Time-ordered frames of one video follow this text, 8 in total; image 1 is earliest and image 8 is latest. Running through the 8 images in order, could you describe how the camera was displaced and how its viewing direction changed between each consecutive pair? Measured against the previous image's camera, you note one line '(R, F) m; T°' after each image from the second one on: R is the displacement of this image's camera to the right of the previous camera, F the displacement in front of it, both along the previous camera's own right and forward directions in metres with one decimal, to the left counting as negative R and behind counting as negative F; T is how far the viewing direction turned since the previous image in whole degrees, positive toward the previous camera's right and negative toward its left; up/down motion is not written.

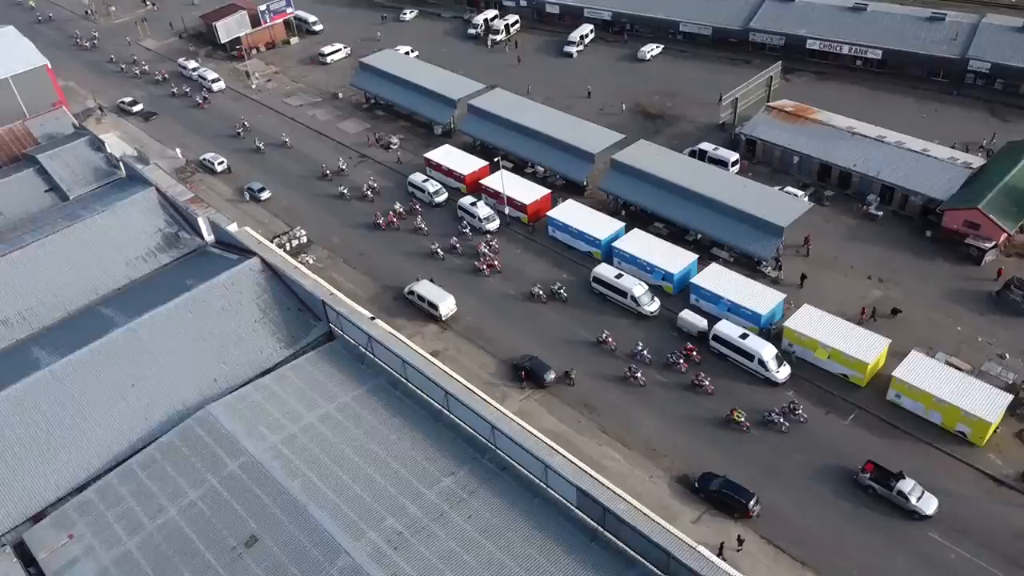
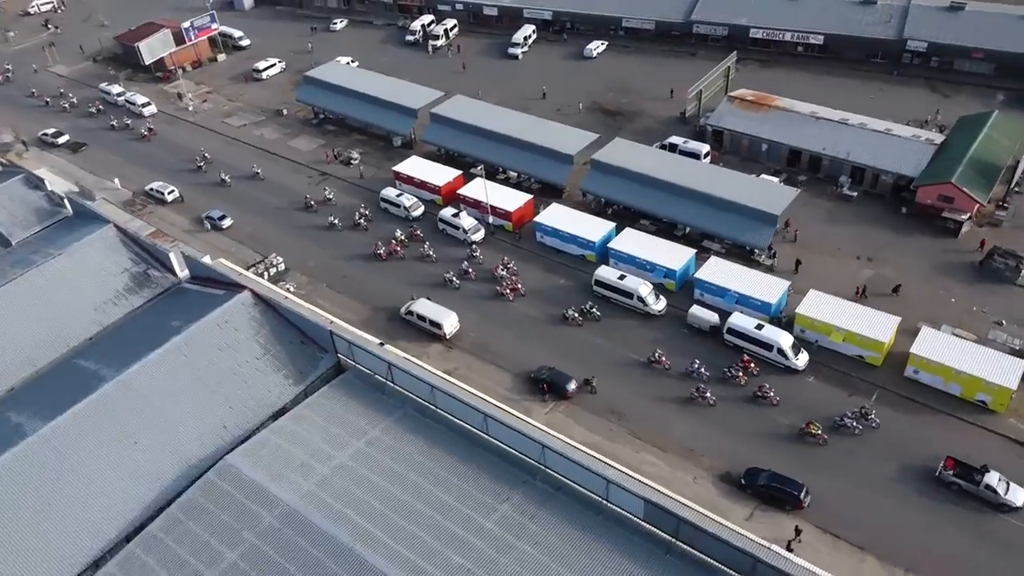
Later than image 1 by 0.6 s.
(-4.6, +1.4) m; +6°
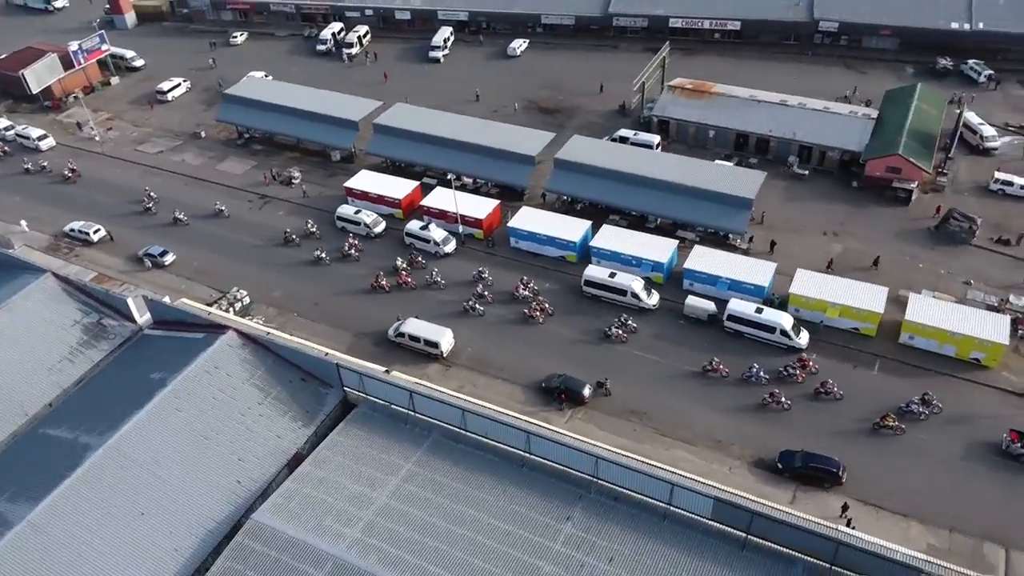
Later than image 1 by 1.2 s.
(-5.4, +1.7) m; +8°
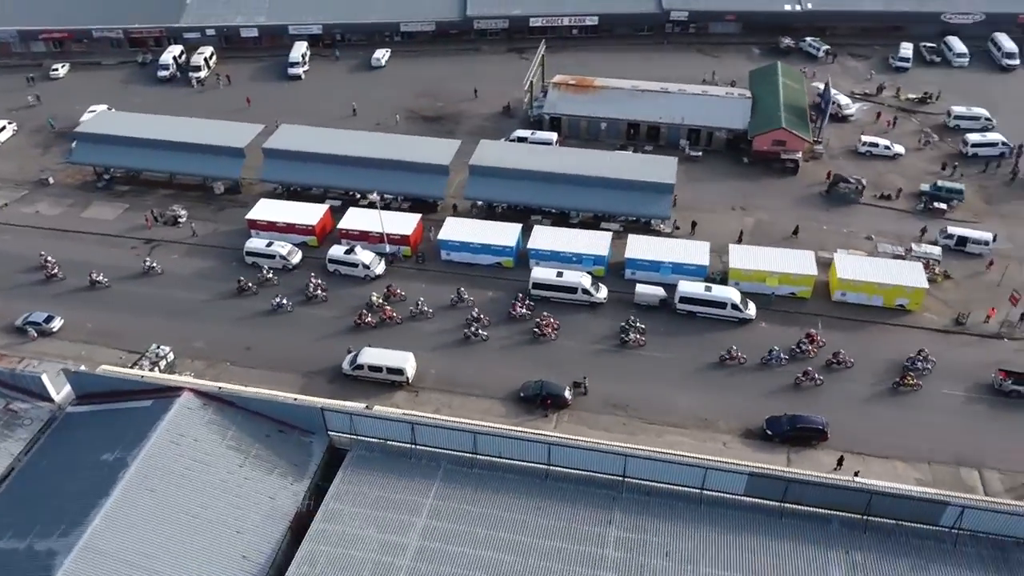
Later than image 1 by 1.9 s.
(-6.3, +1.7) m; +13°
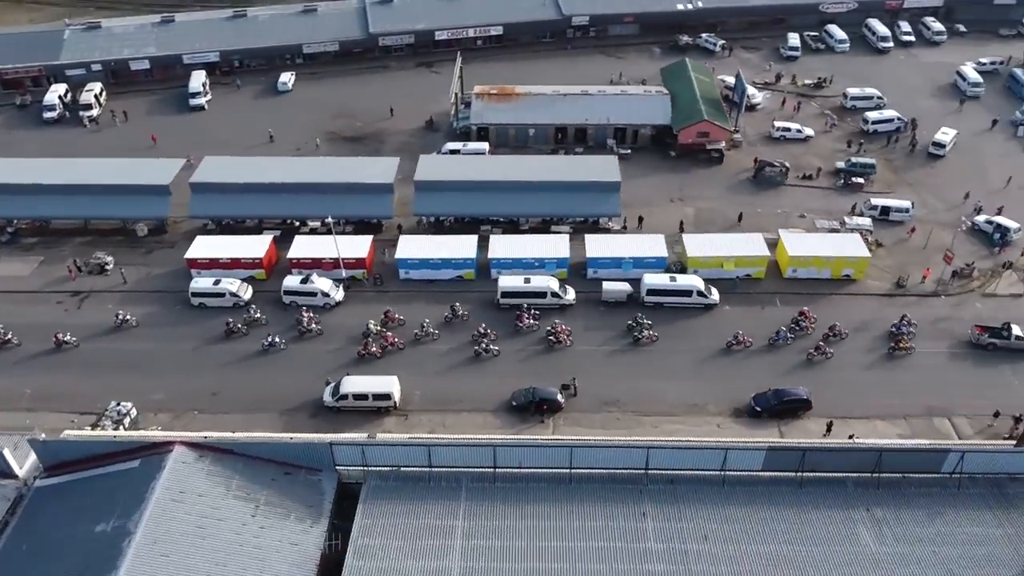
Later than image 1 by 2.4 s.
(-4.4, +0.6) m; +8°
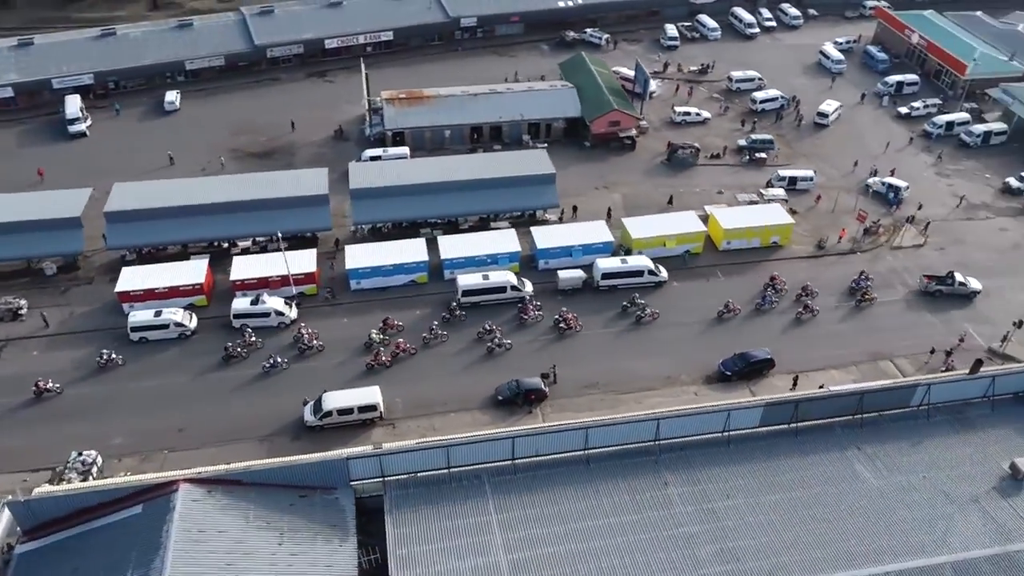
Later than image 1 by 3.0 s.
(-5.2, +0.2) m; +10°
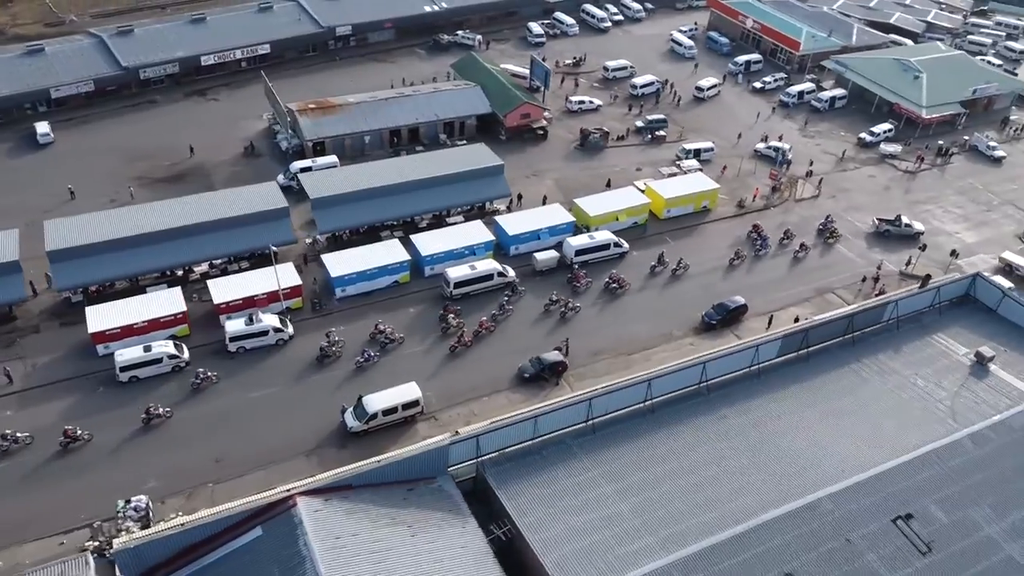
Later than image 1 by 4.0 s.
(-9.8, -0.3) m; +14°
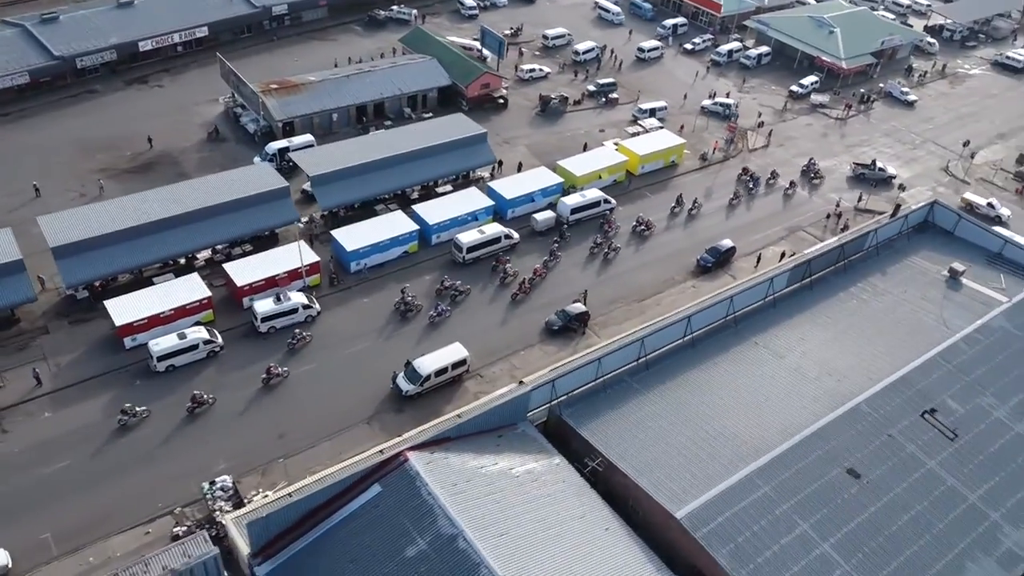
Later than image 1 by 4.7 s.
(-6.8, -1.1) m; +8°
